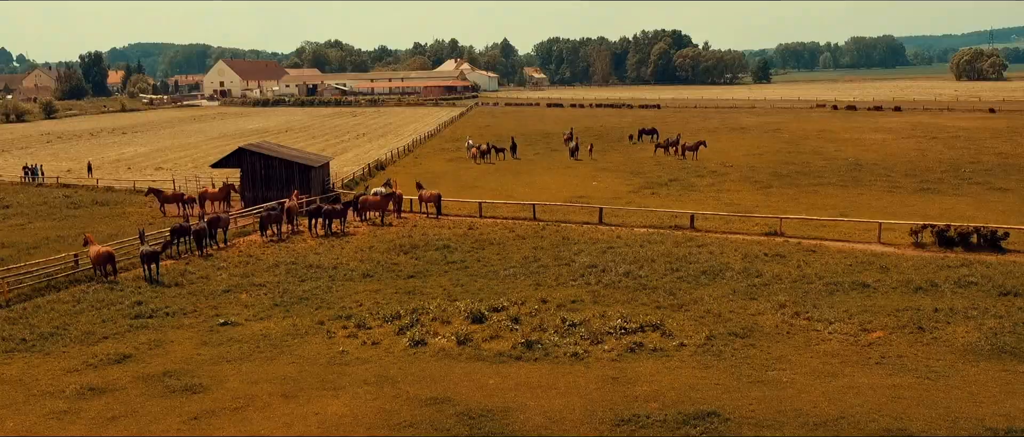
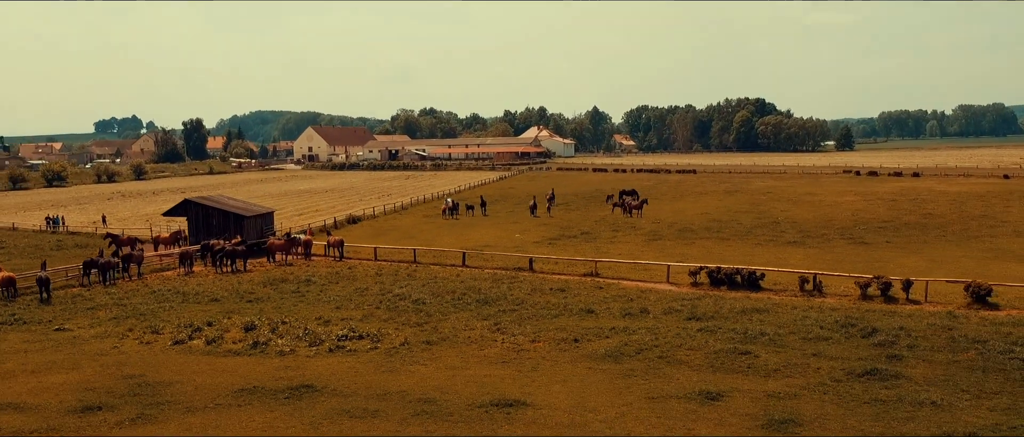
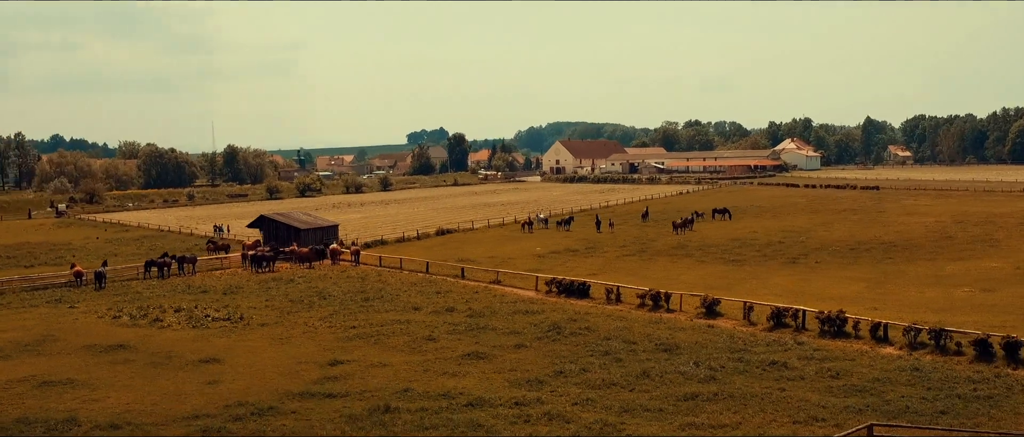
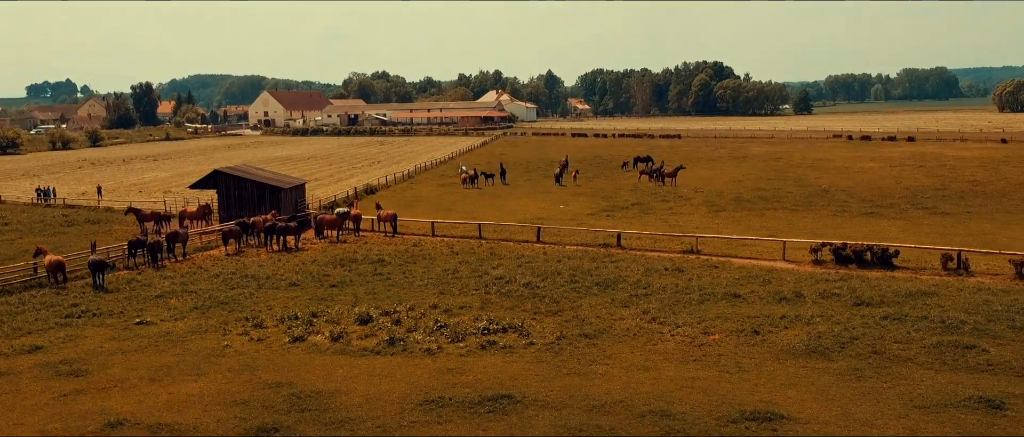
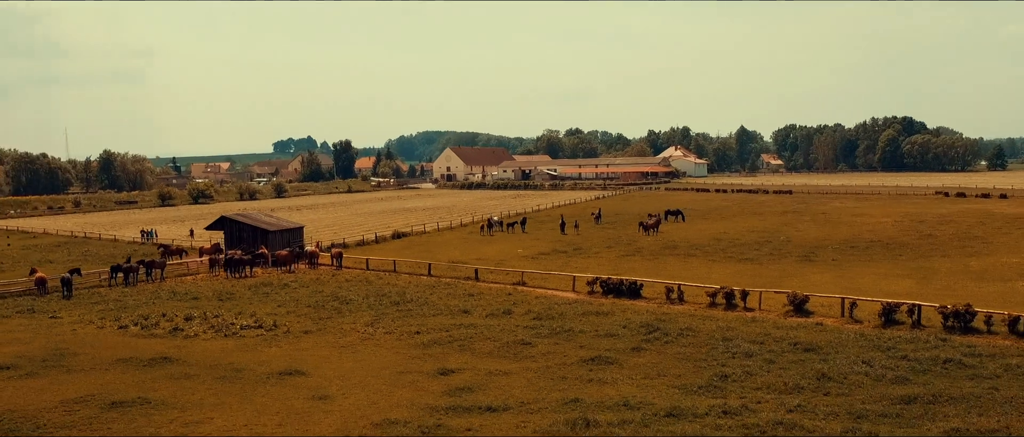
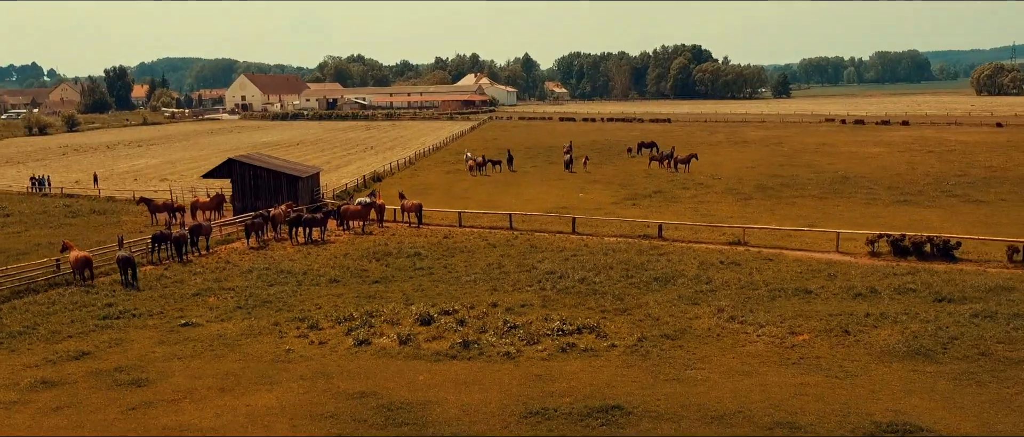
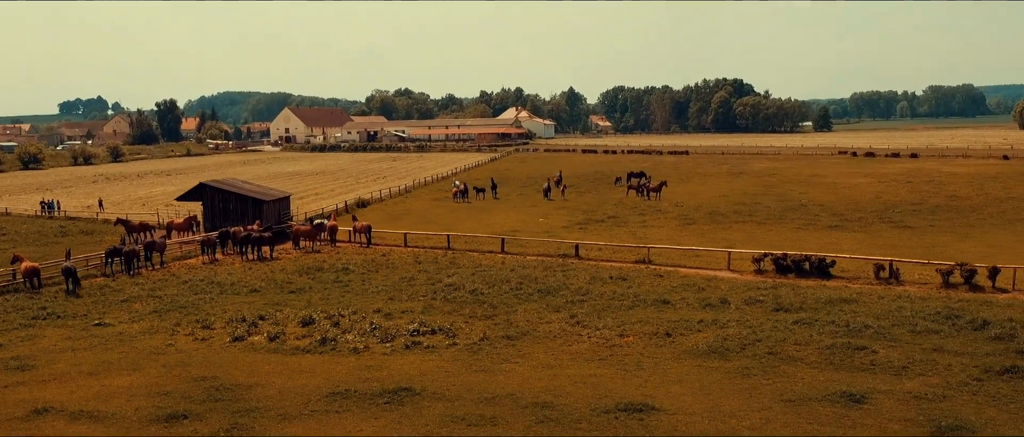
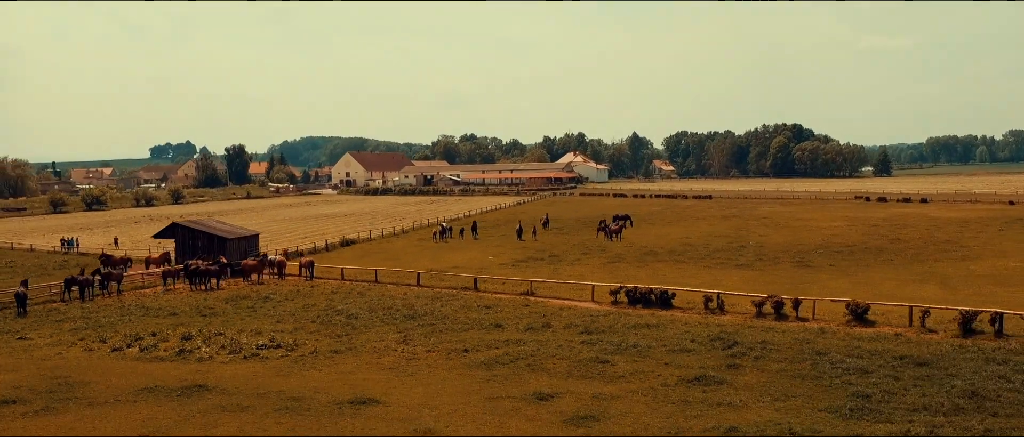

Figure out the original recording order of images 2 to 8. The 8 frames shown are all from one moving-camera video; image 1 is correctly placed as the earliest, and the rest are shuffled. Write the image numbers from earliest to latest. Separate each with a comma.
6, 4, 7, 2, 8, 5, 3
